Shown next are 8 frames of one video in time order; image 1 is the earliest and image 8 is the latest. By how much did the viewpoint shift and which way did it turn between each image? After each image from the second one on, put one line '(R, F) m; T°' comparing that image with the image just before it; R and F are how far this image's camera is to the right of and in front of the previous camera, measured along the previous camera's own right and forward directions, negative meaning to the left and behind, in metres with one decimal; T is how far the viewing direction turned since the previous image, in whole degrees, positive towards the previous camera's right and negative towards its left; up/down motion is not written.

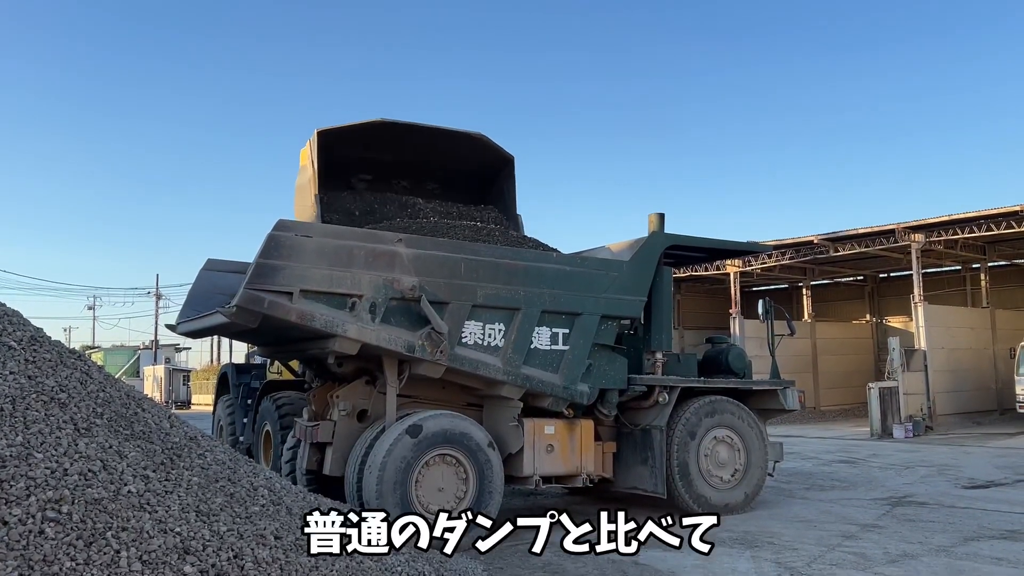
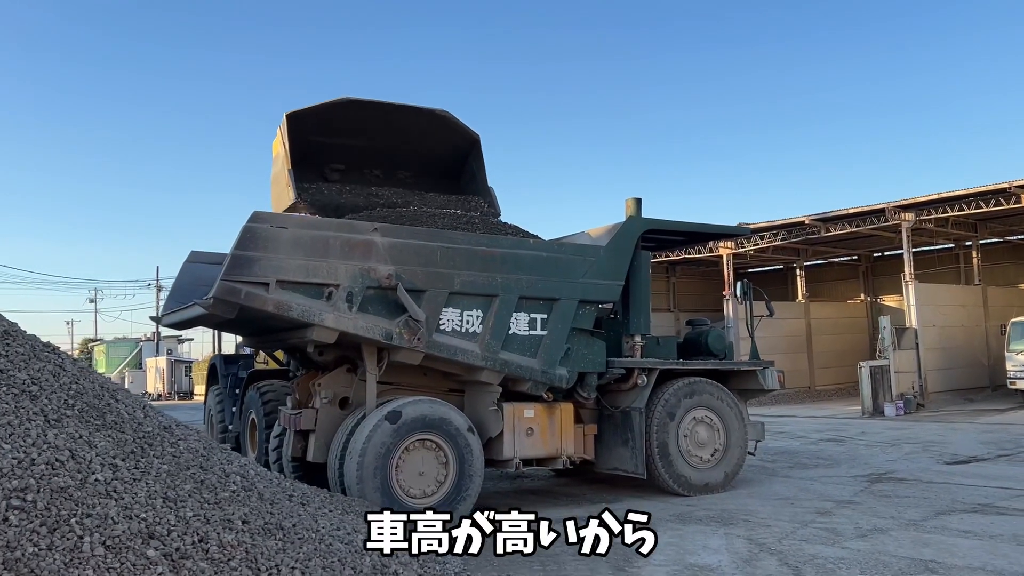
(+0.2, -0.1) m; 0°
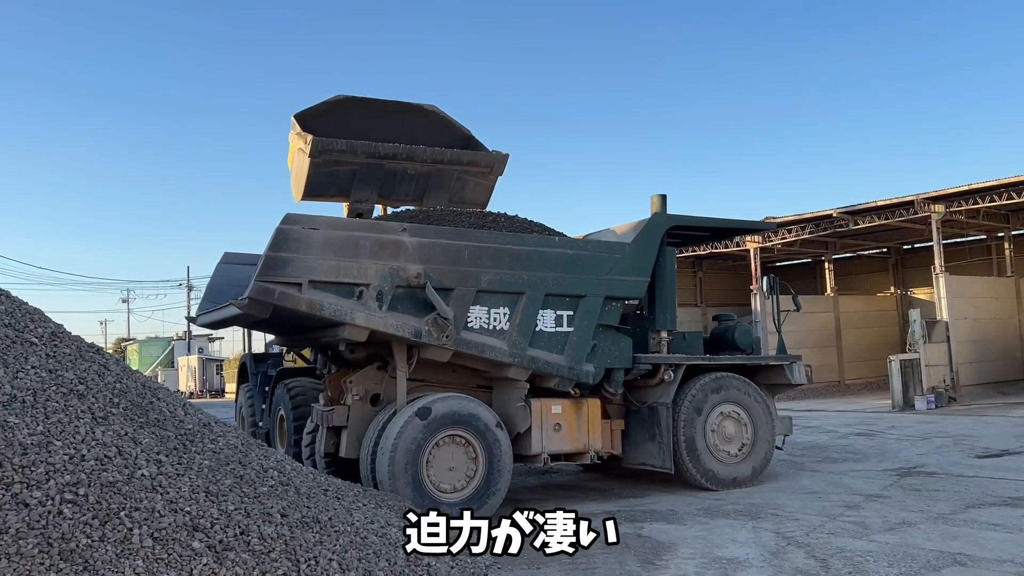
(0.0, -0.1) m; -2°
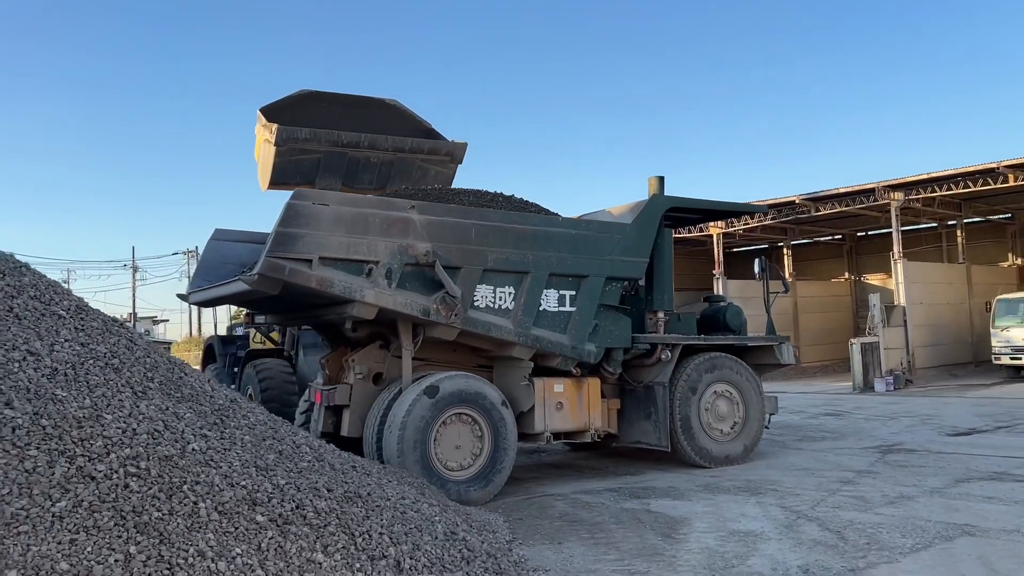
(-0.5, 0.0) m; +4°
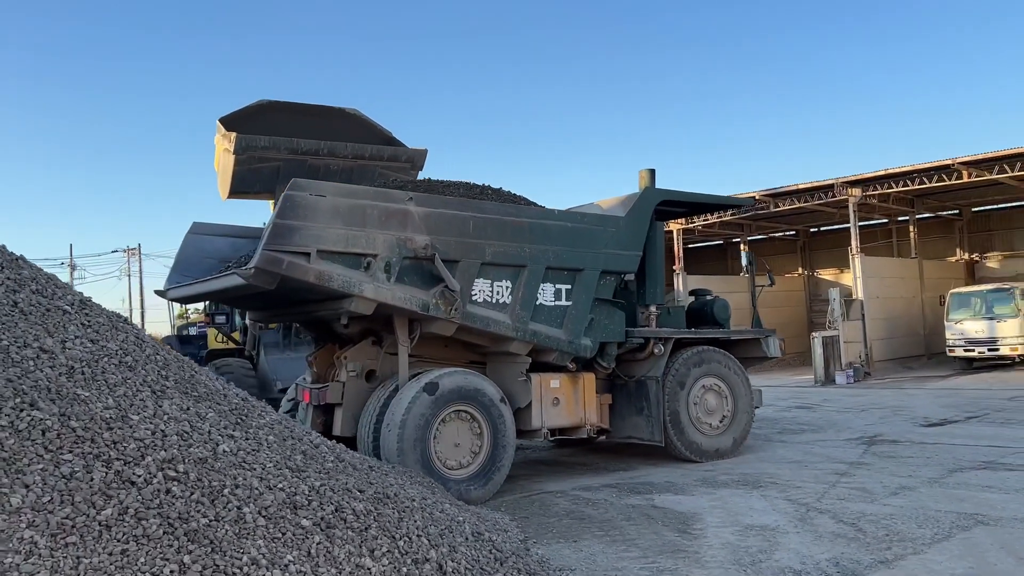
(-0.4, +0.1) m; +4°
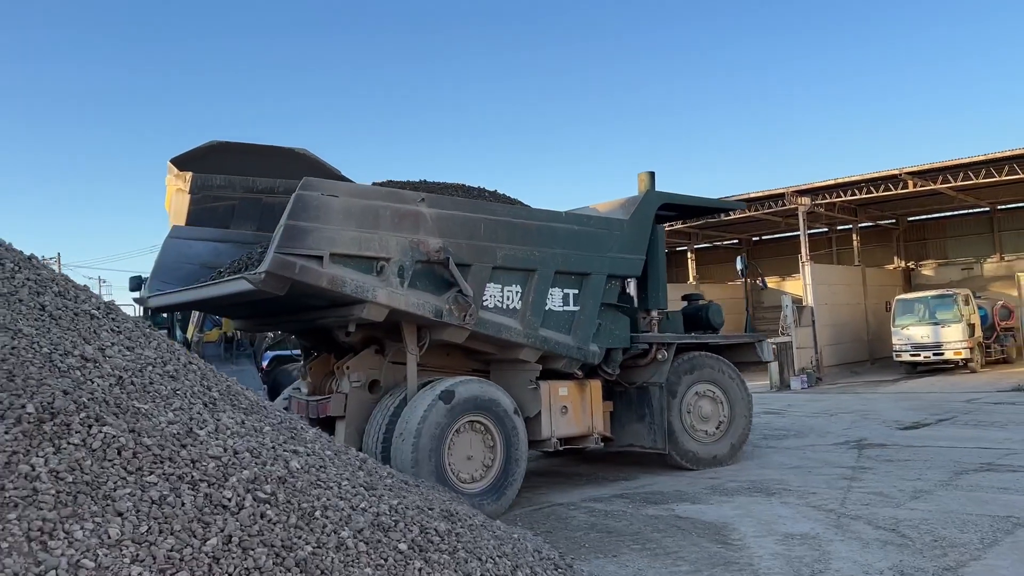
(-0.6, +0.3) m; +5°
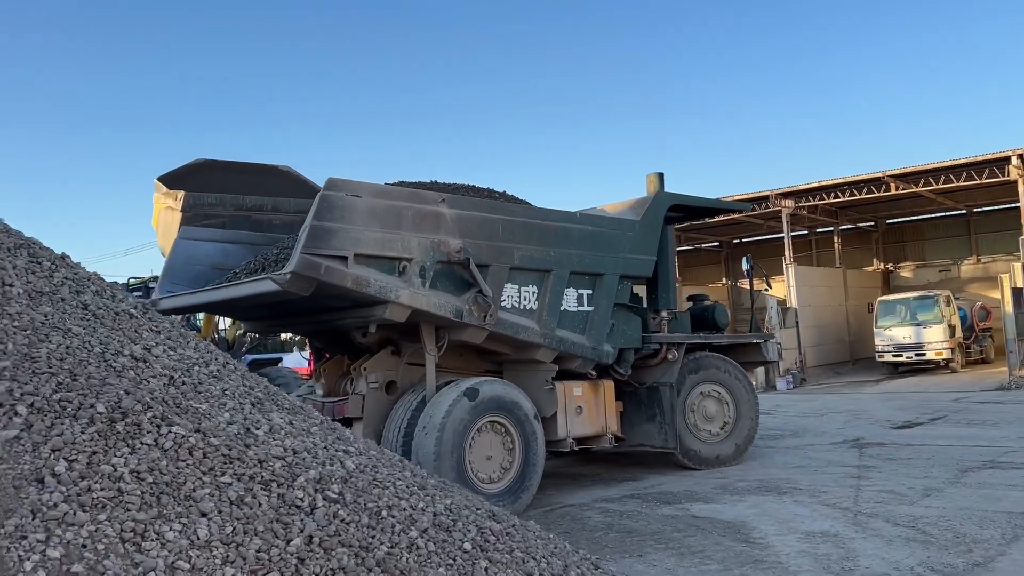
(-0.3, 0.0) m; +2°
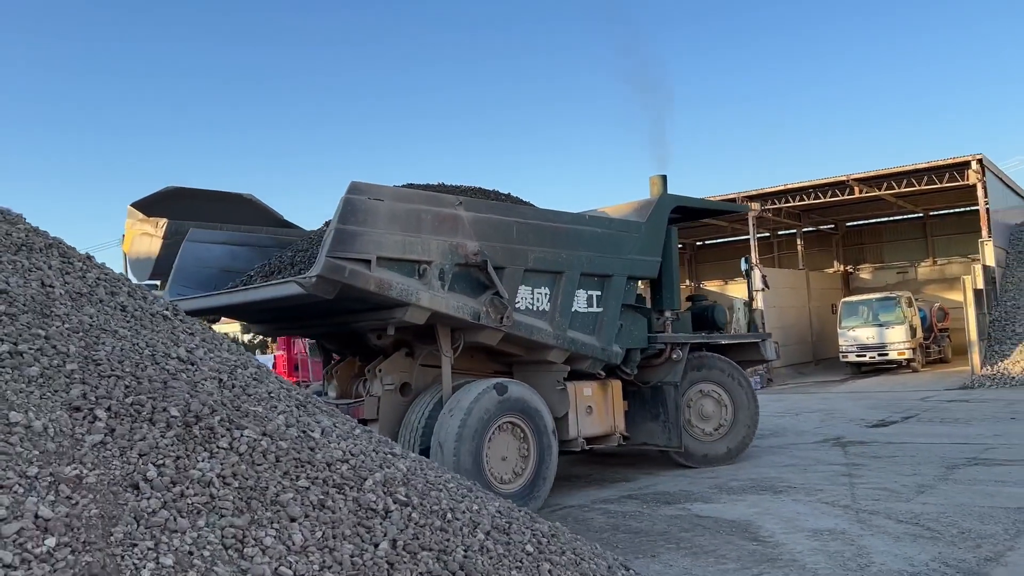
(-0.4, -0.1) m; +3°
